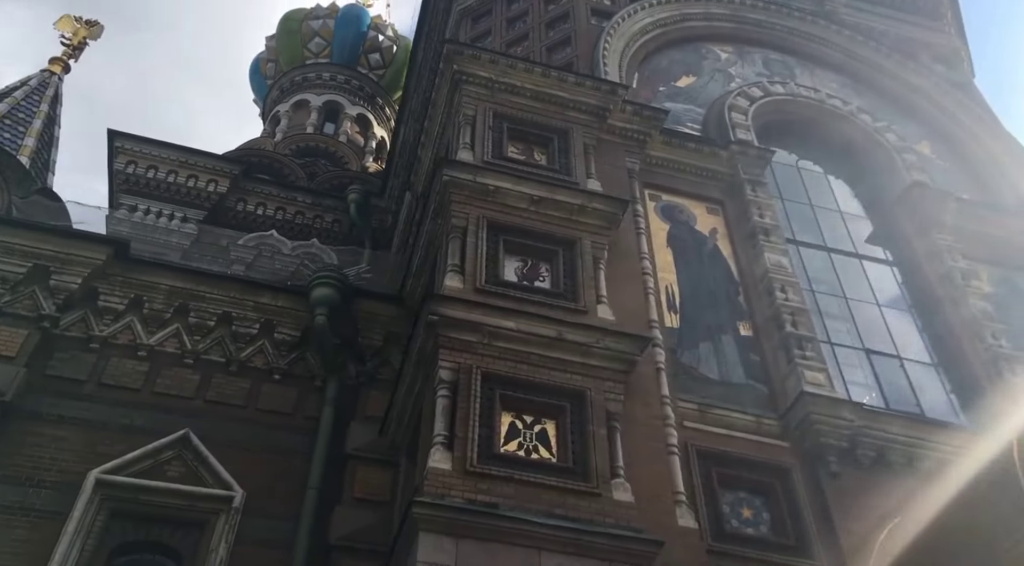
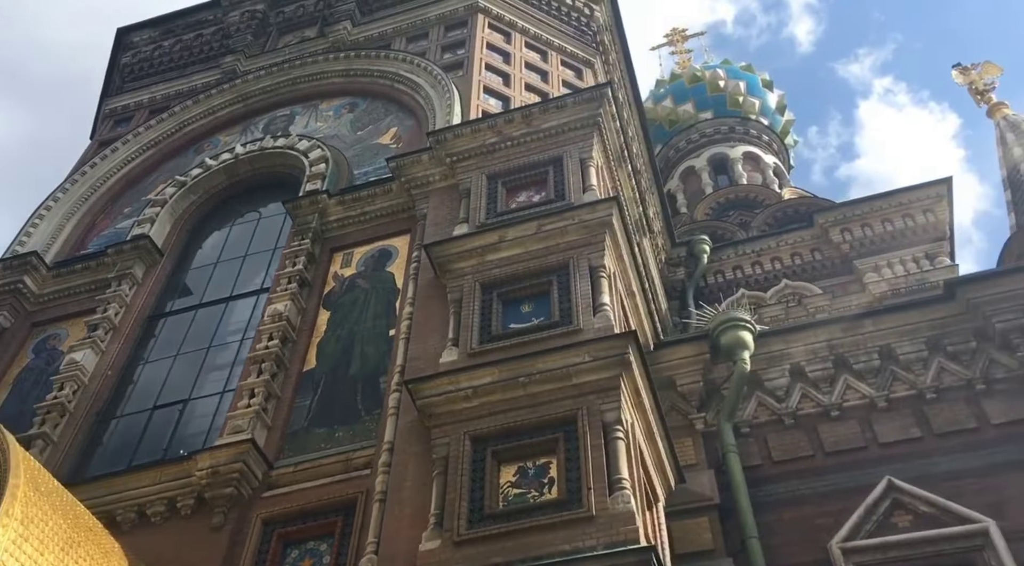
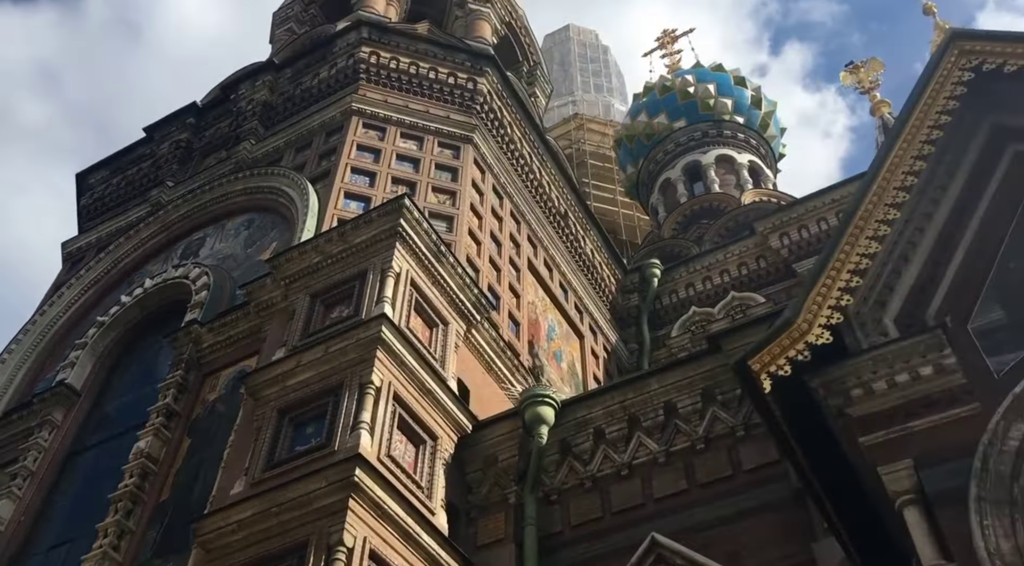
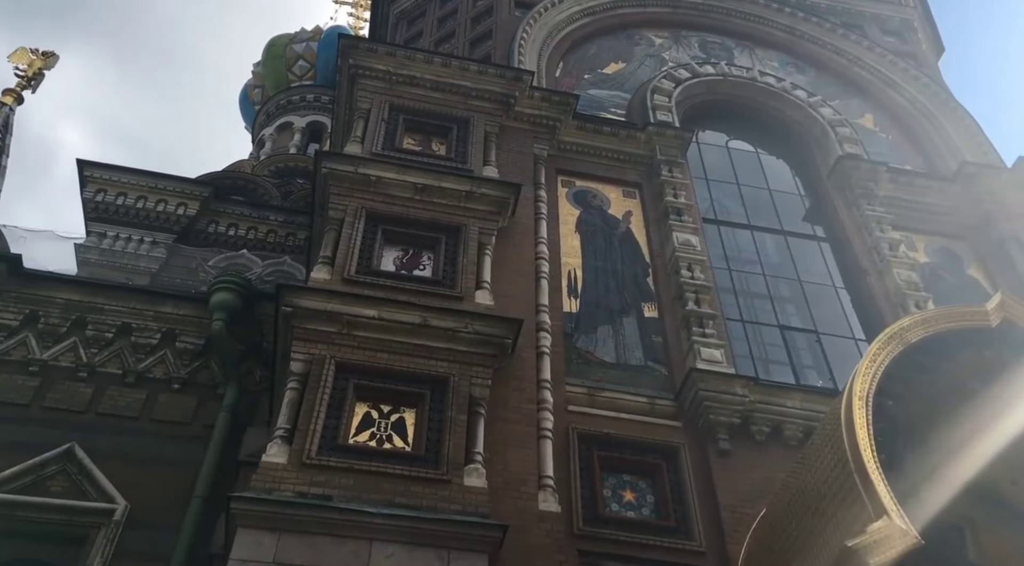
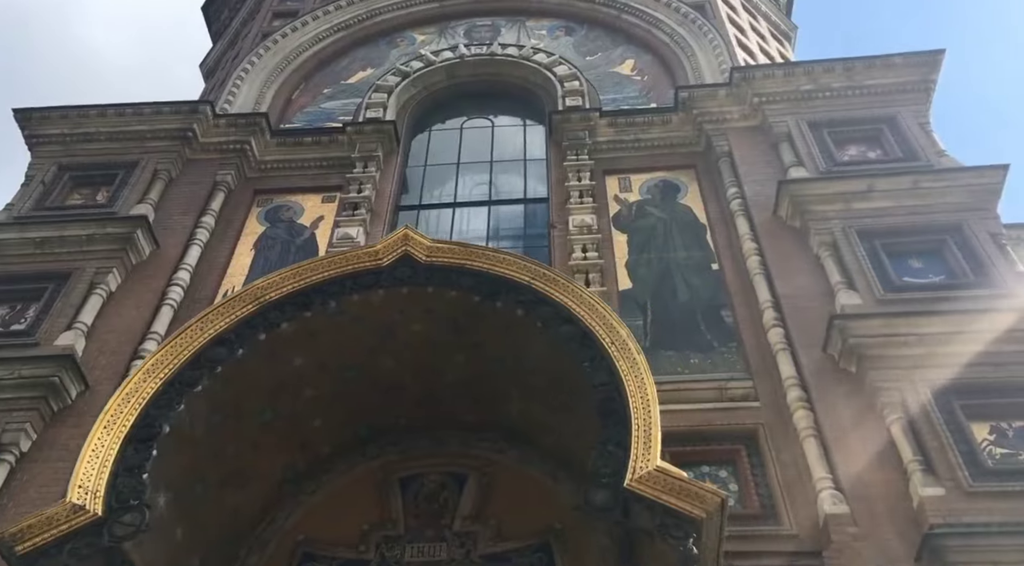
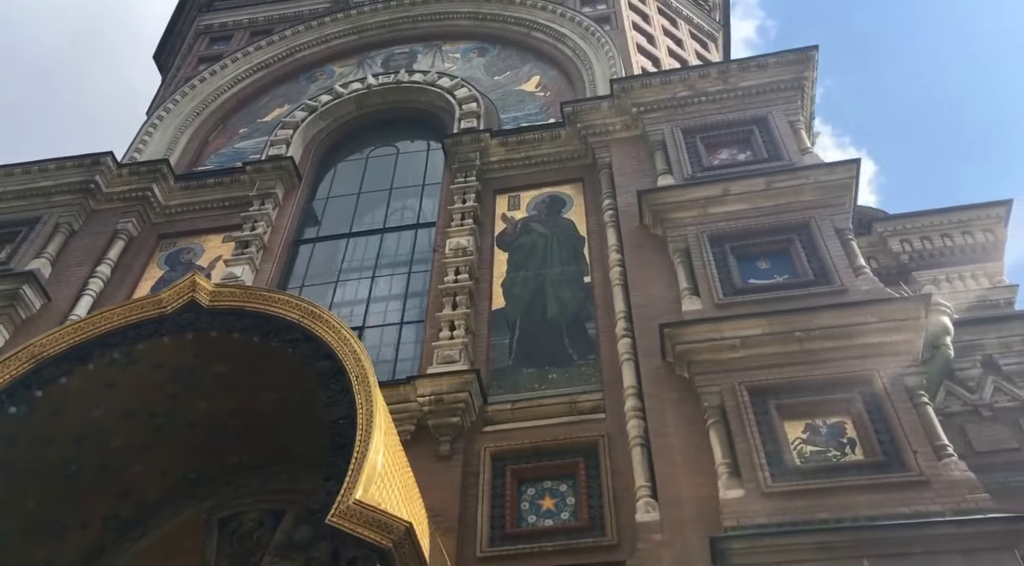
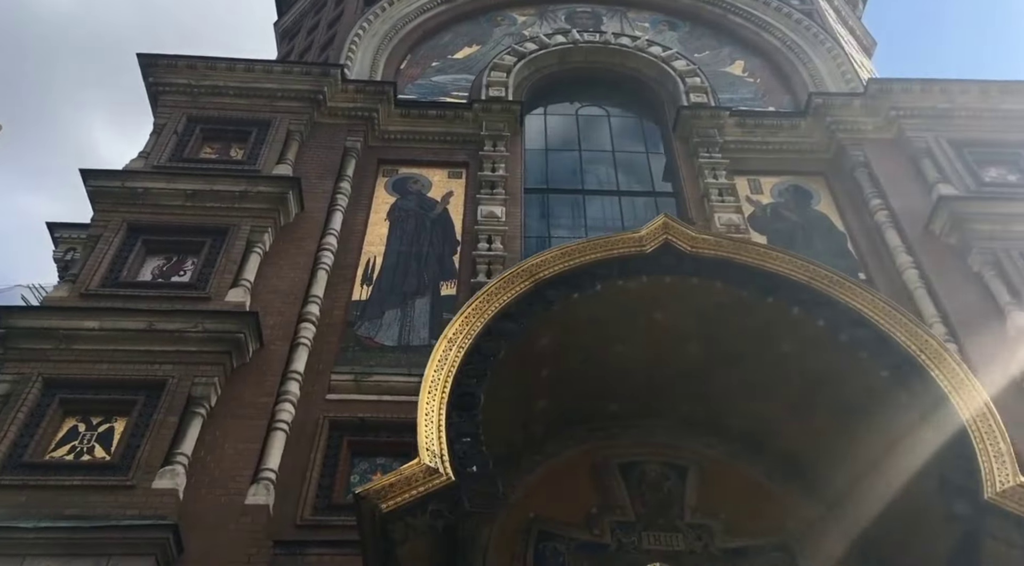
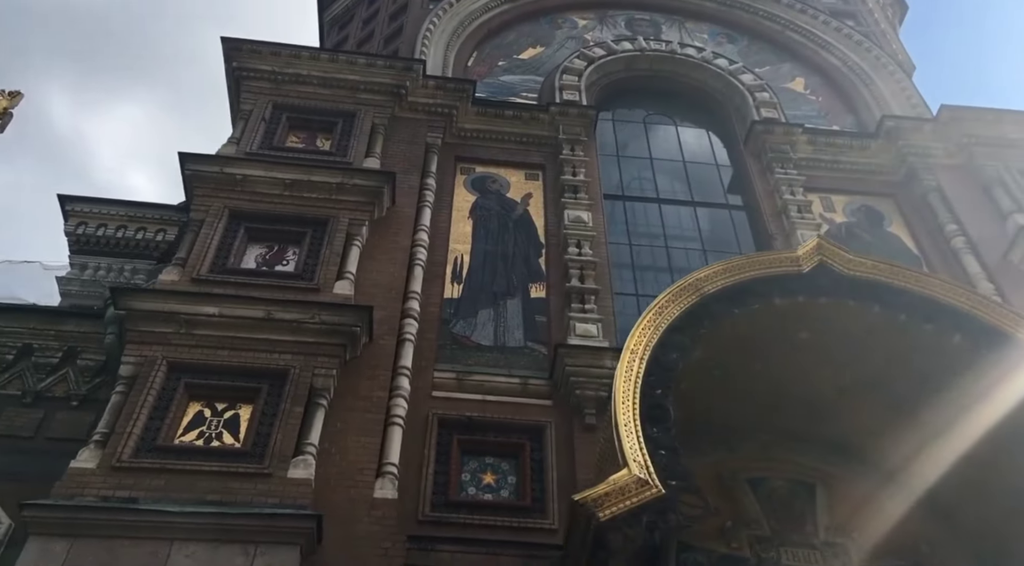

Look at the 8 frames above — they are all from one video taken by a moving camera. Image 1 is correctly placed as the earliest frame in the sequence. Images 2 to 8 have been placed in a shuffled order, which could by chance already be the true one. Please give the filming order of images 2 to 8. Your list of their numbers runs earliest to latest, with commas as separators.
4, 8, 7, 5, 6, 2, 3
